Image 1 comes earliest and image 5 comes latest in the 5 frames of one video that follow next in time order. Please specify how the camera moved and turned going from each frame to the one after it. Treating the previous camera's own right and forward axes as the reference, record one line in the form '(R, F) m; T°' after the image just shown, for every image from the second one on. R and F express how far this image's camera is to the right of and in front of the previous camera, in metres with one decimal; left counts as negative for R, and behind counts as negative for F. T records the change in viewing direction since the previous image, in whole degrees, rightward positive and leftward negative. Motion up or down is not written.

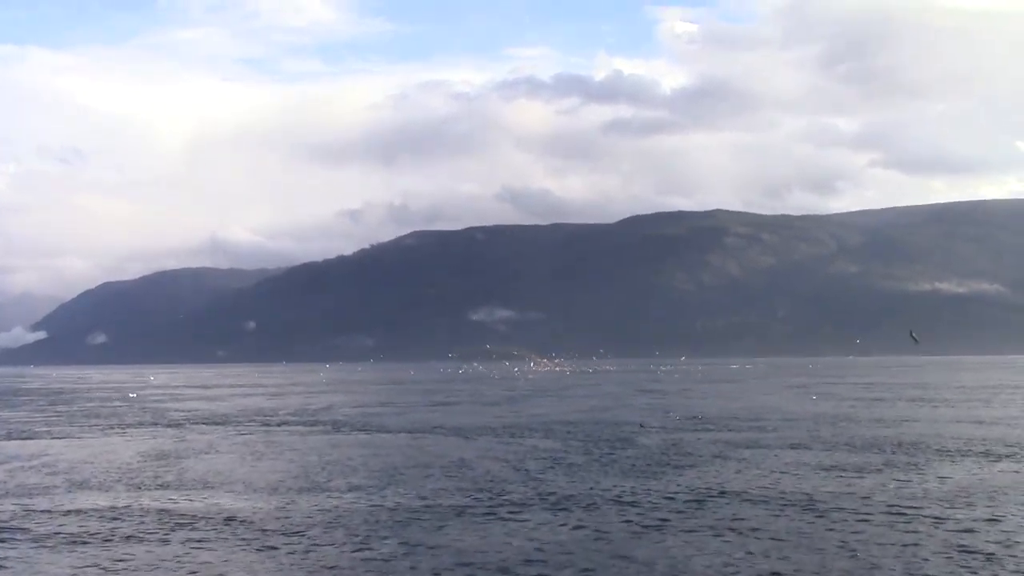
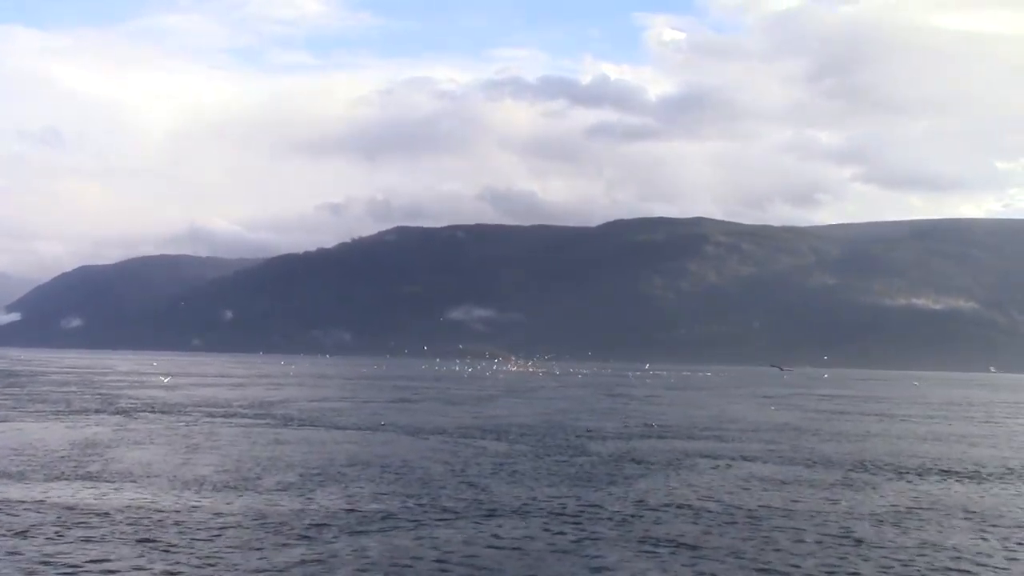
(+0.9, +1.3) m; +1°
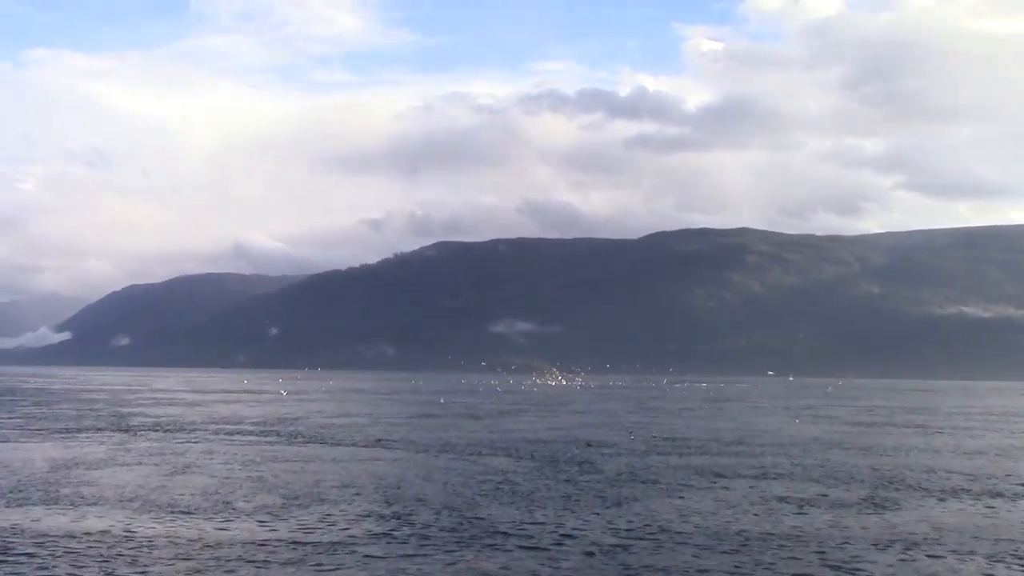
(+1.3, +2.0) m; -2°
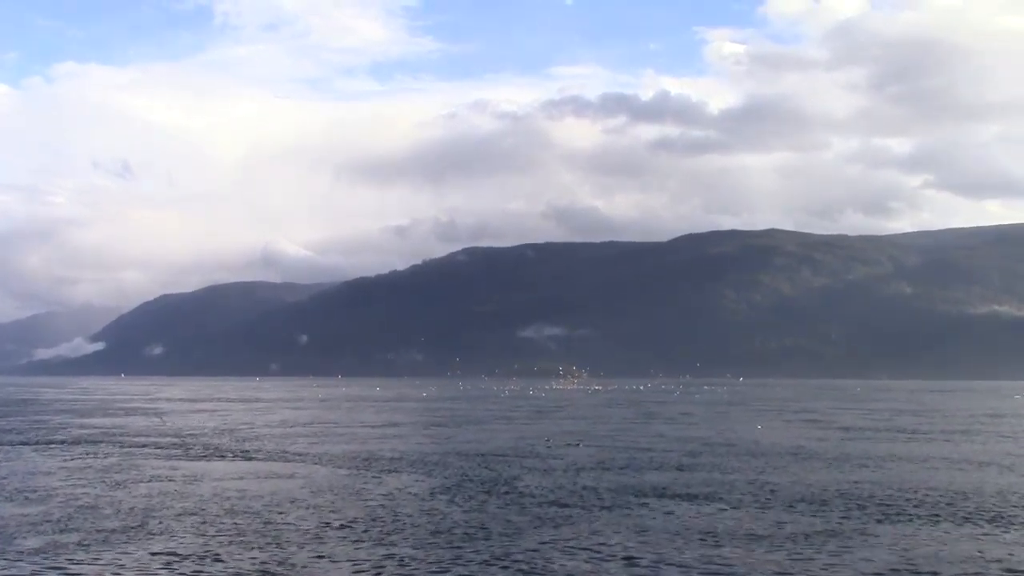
(+3.7, +5.5) m; -1°
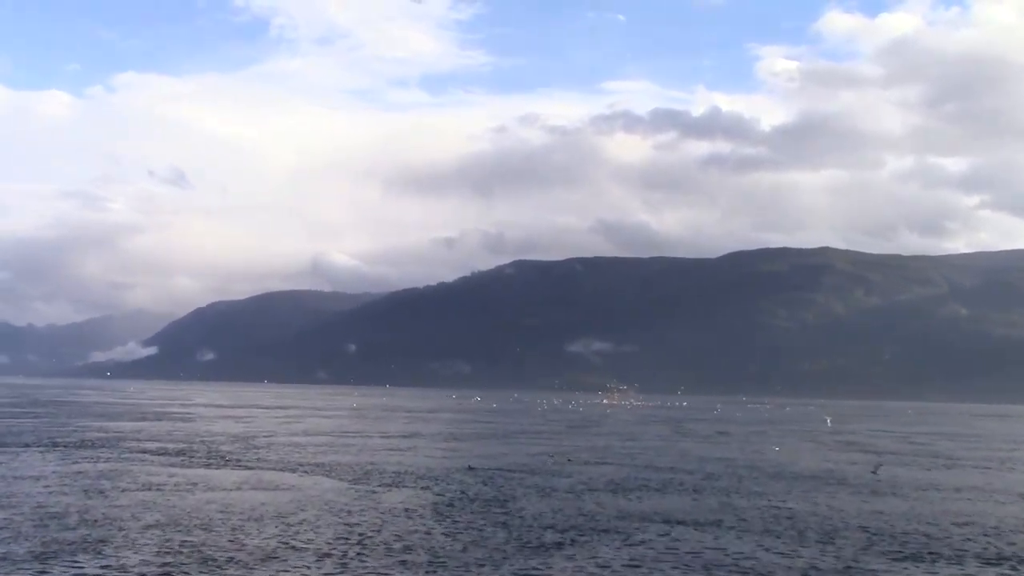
(+1.2, +1.7) m; -3°
